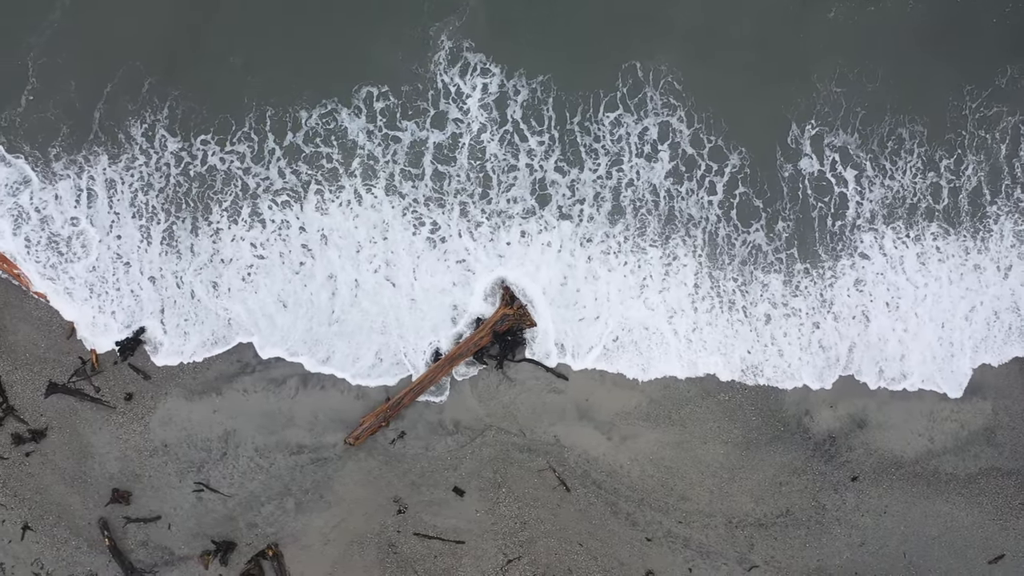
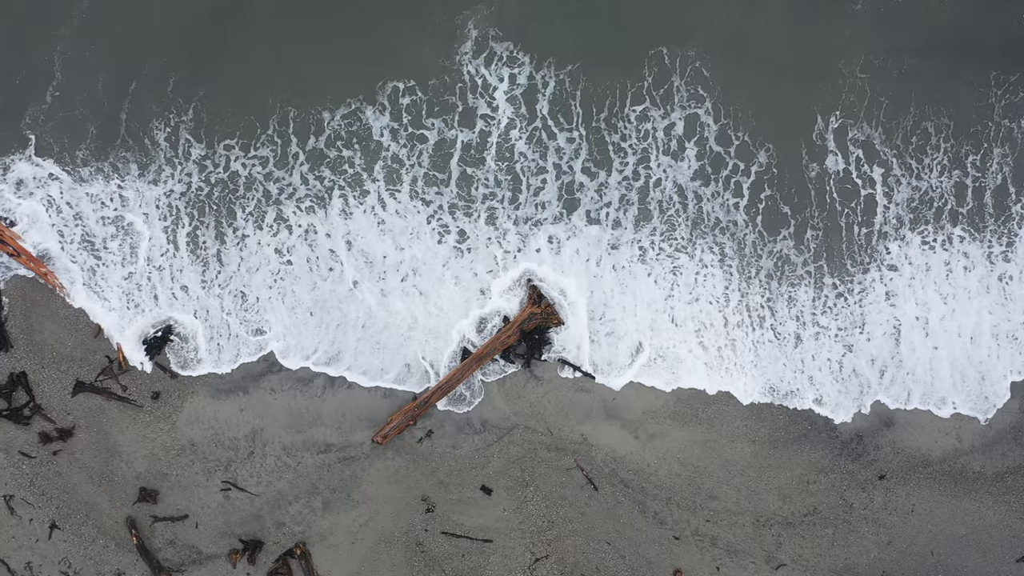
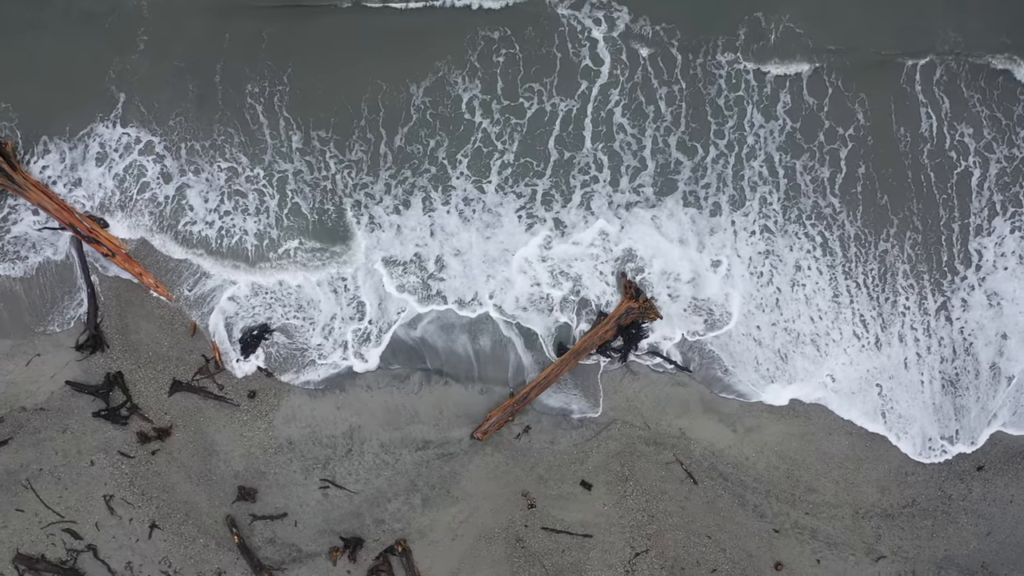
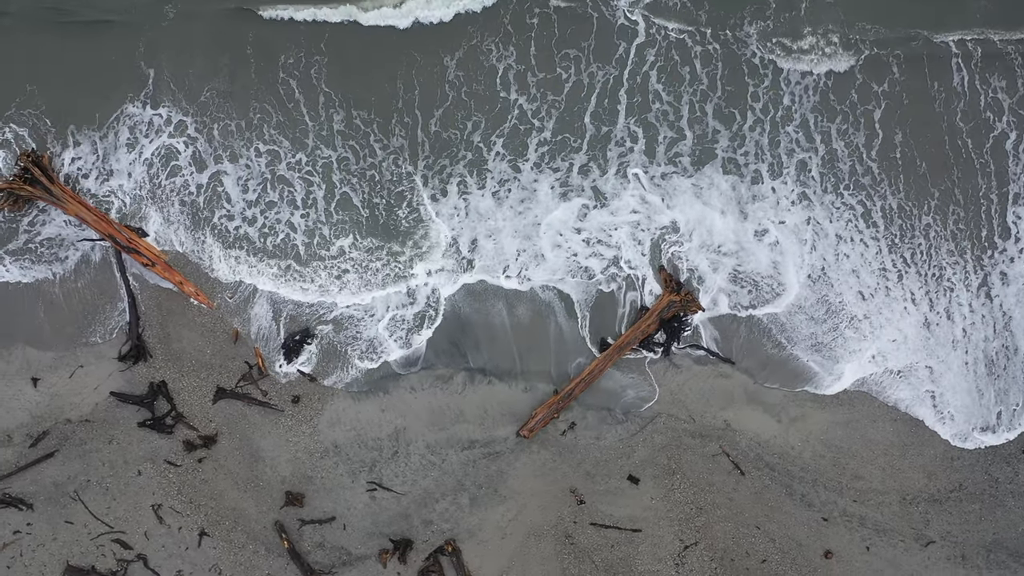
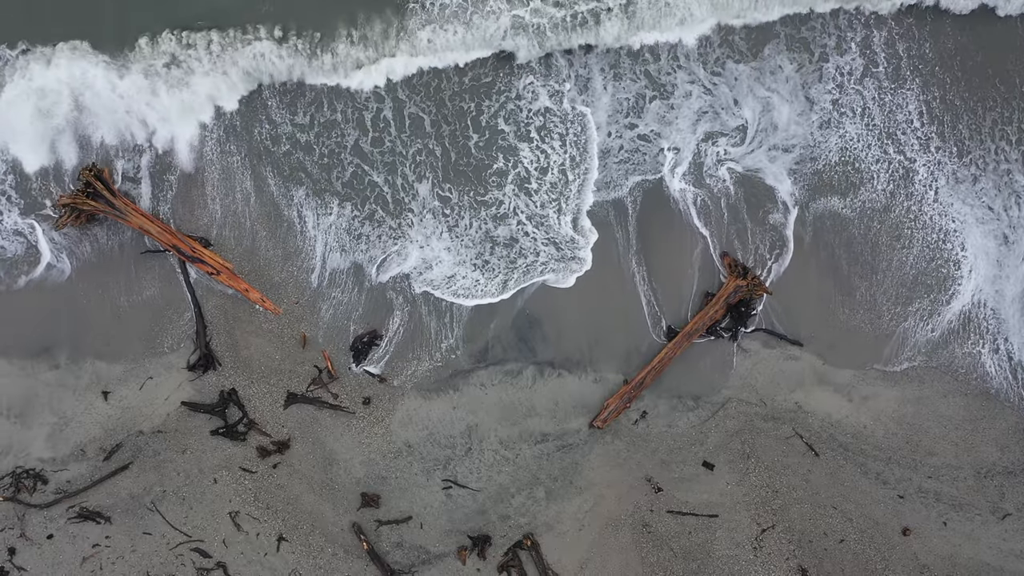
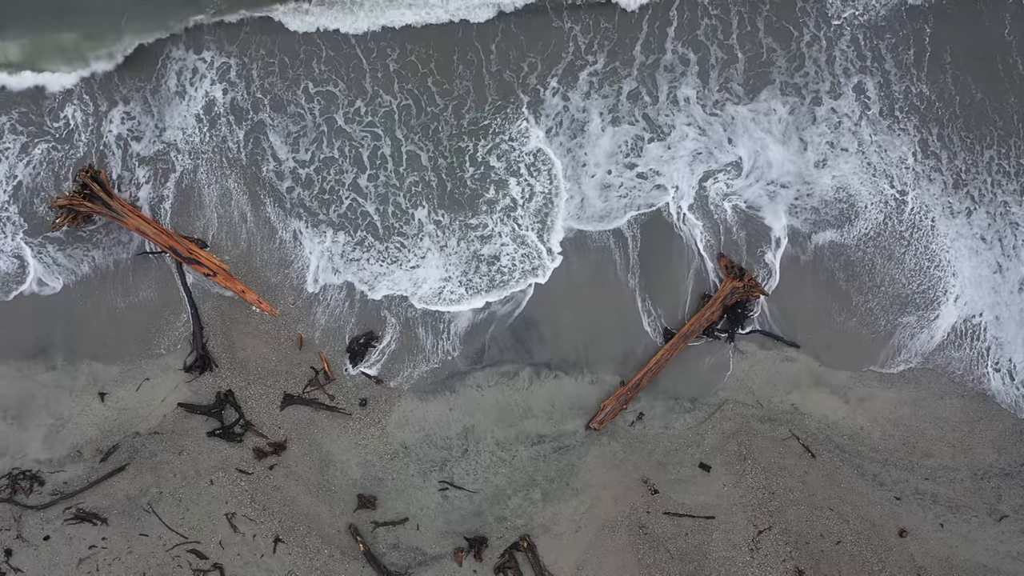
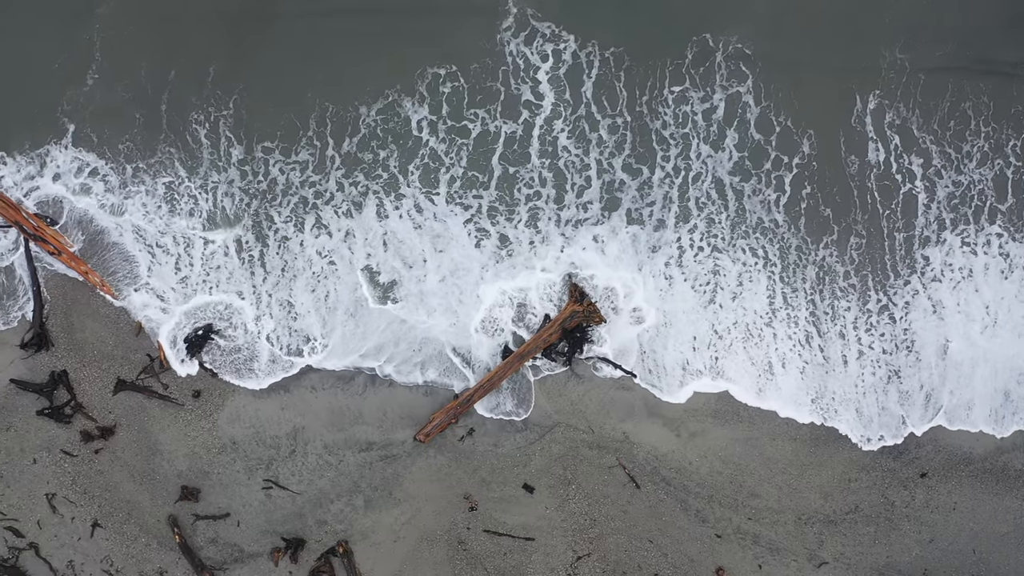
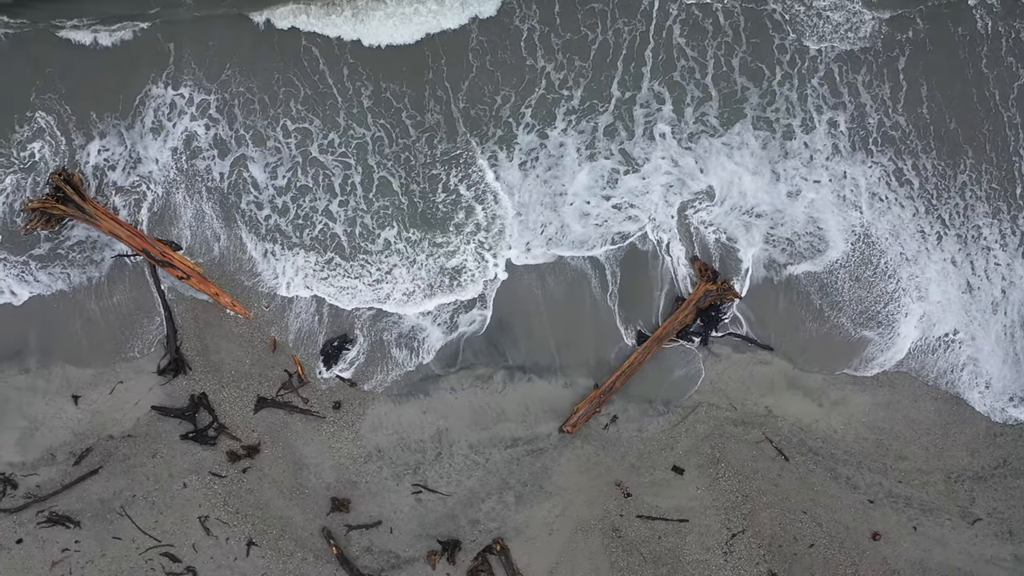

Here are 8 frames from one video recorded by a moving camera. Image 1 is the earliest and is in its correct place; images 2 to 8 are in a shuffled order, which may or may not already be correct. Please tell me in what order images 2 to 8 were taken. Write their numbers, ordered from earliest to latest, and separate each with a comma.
2, 7, 3, 4, 8, 6, 5
